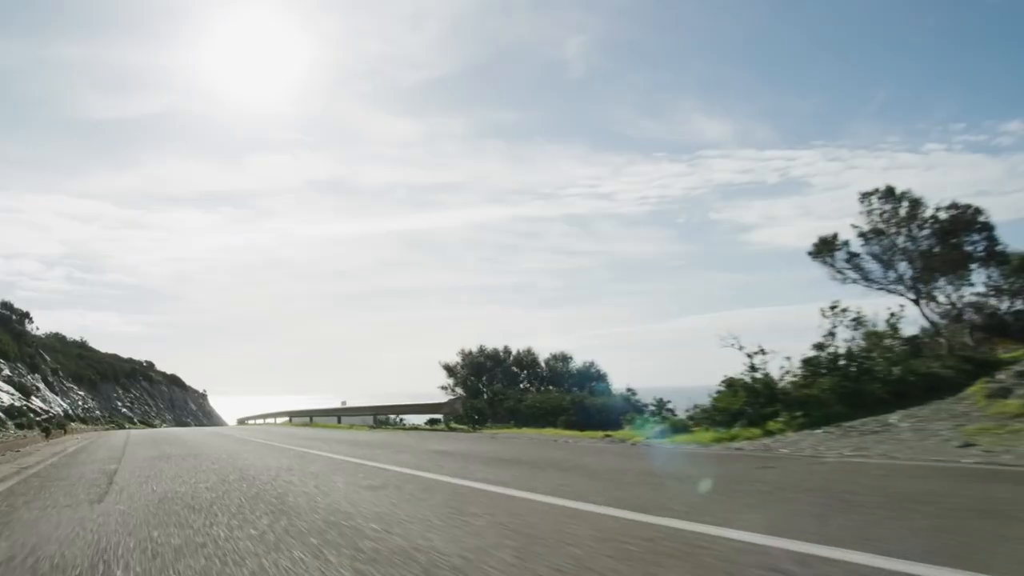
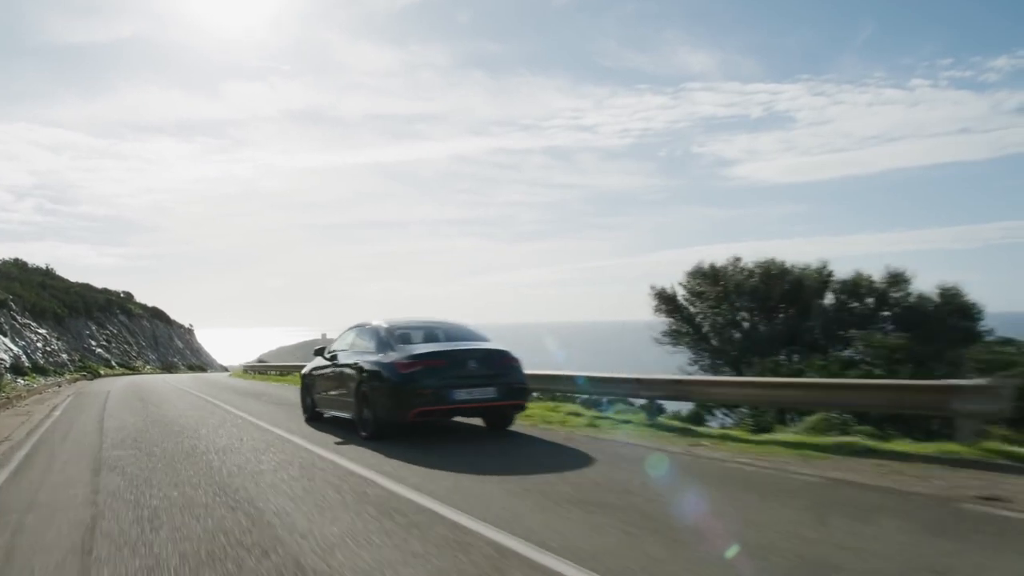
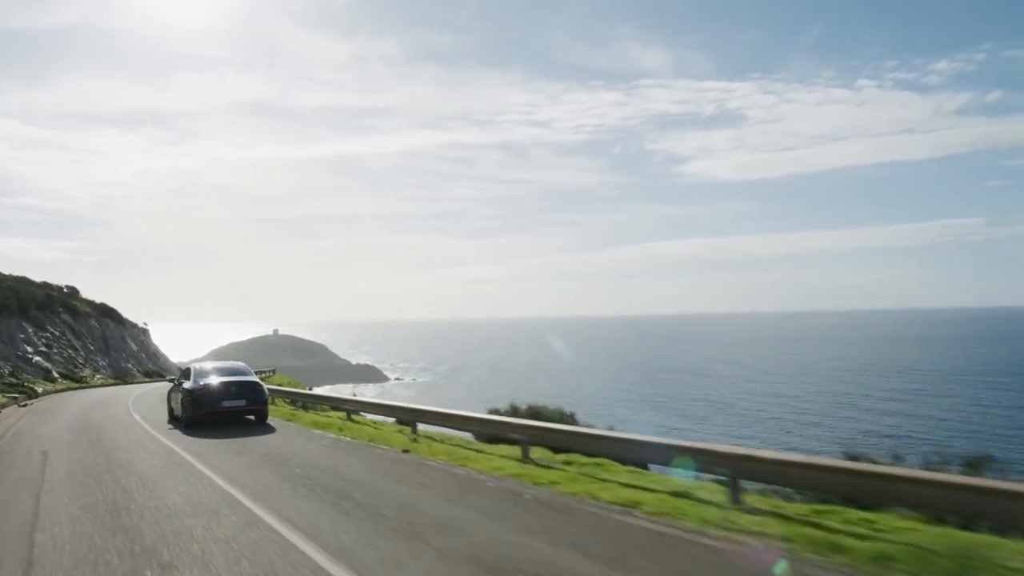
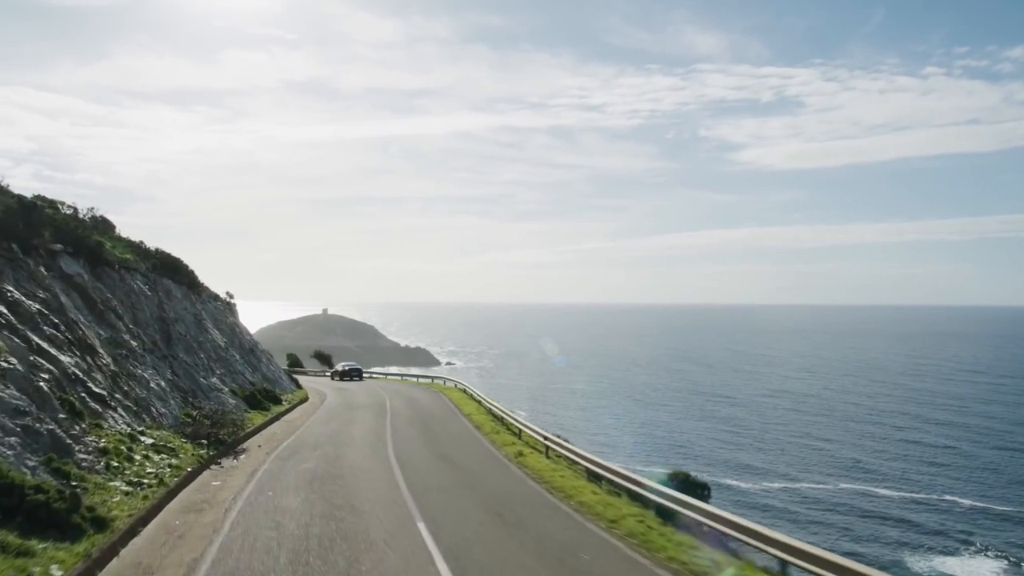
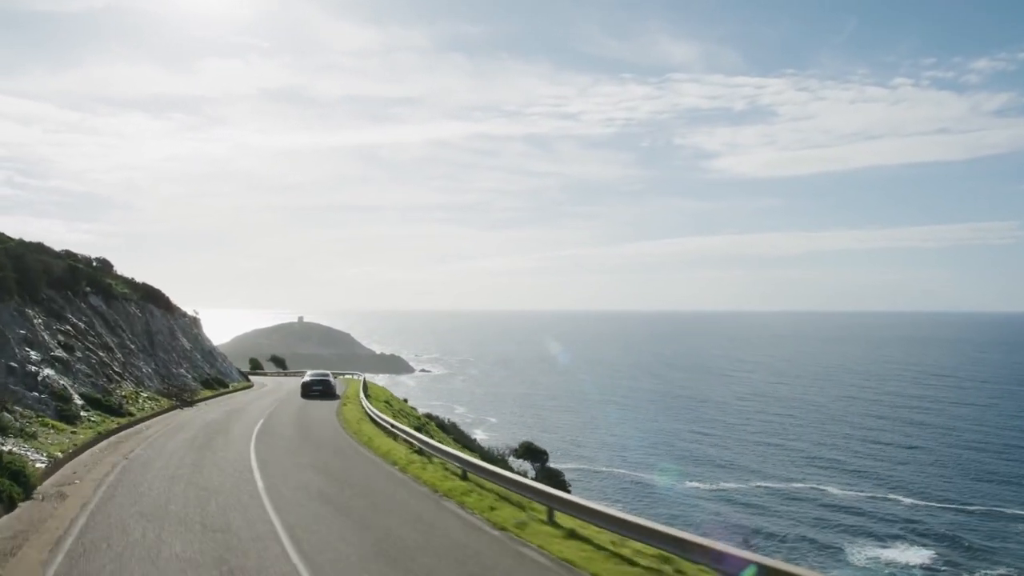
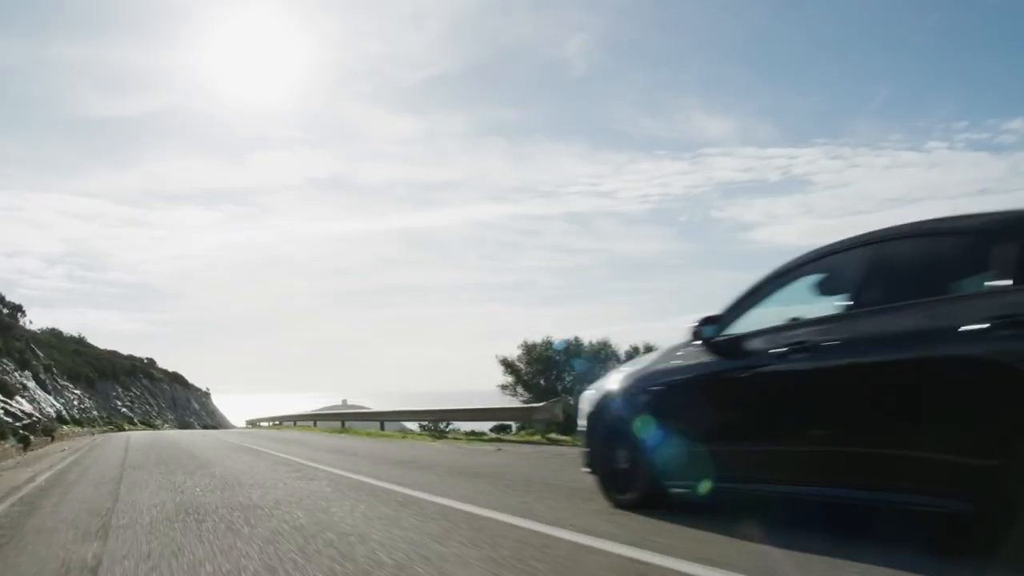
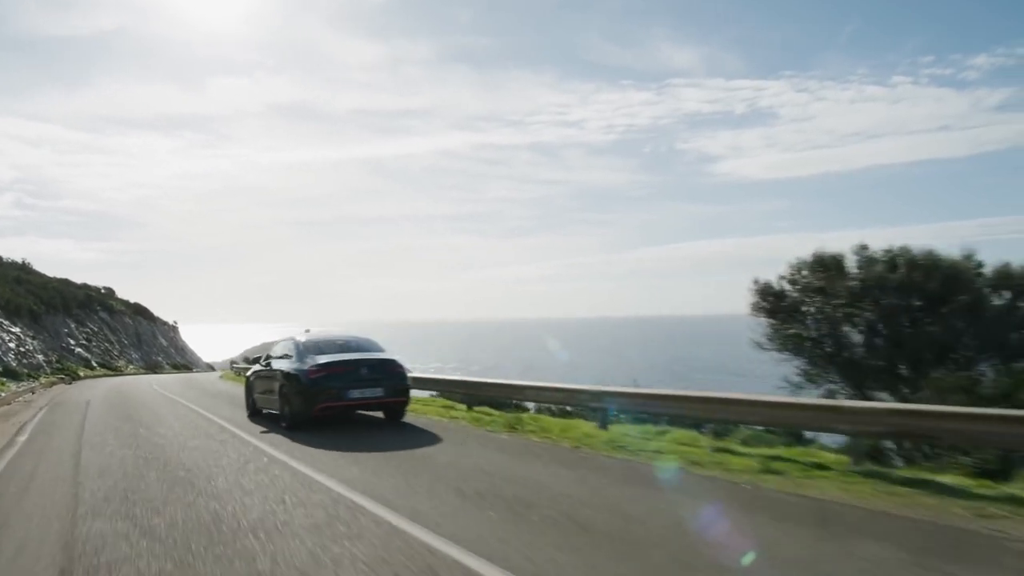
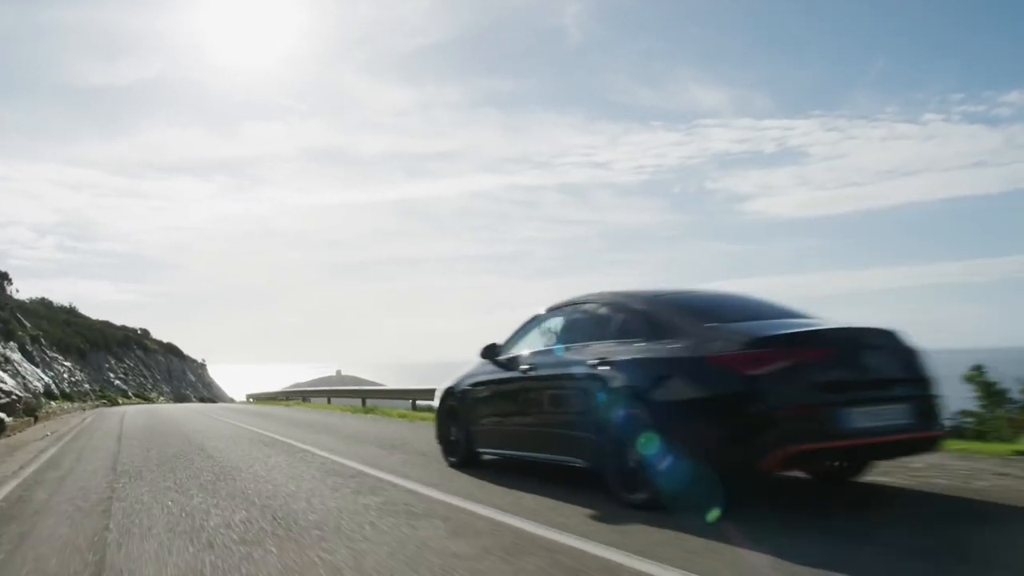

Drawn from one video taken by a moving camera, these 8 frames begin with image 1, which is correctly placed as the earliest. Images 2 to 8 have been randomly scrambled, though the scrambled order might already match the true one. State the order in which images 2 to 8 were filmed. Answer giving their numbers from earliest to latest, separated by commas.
6, 8, 2, 7, 3, 5, 4
